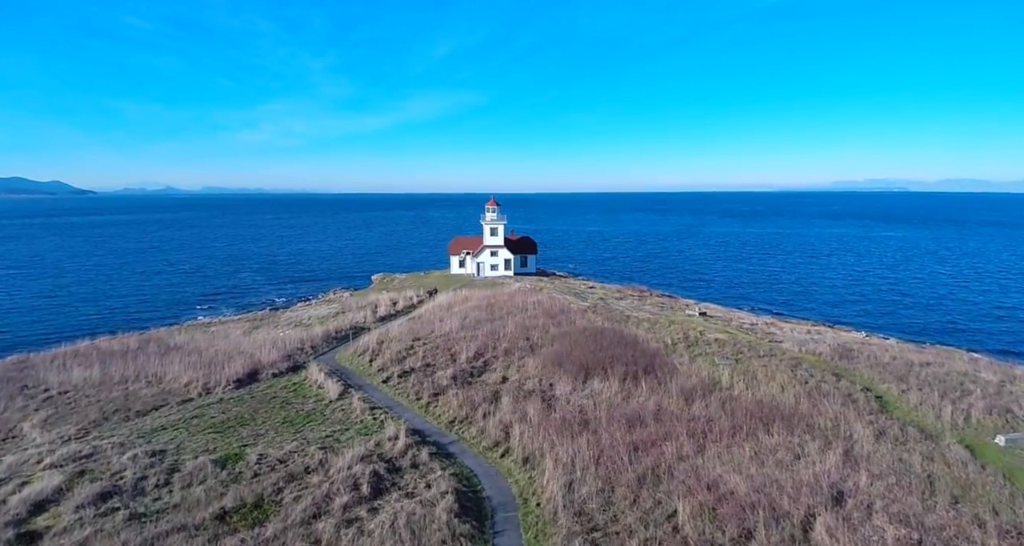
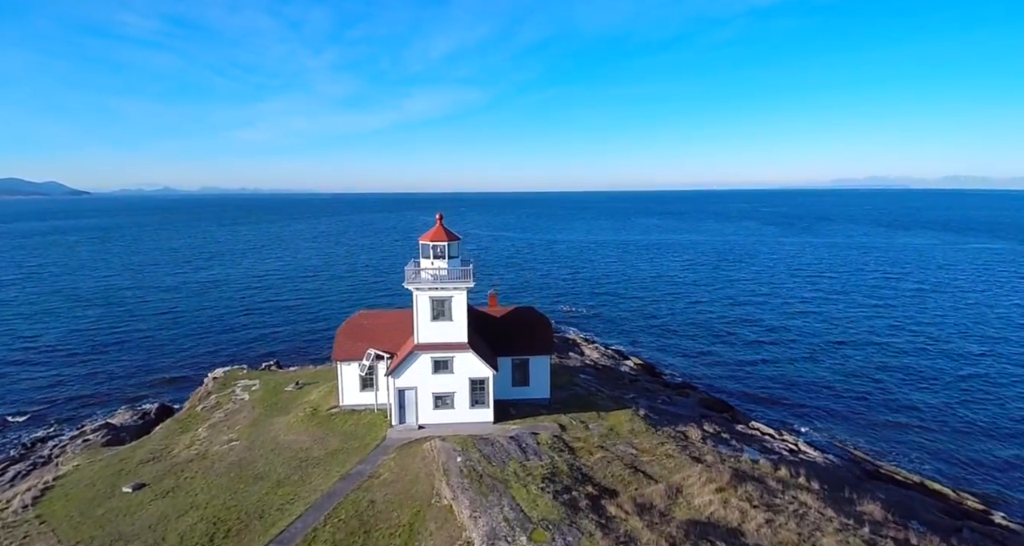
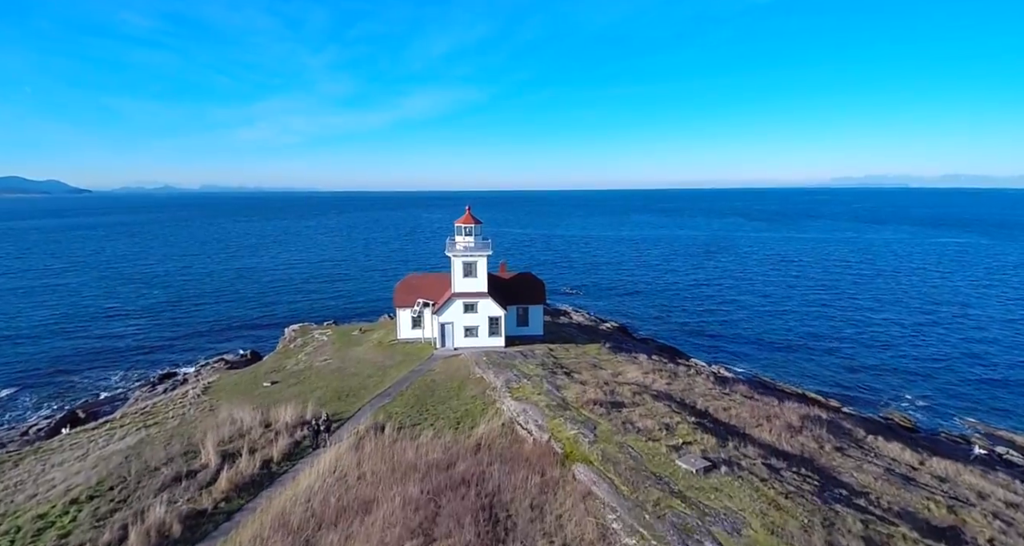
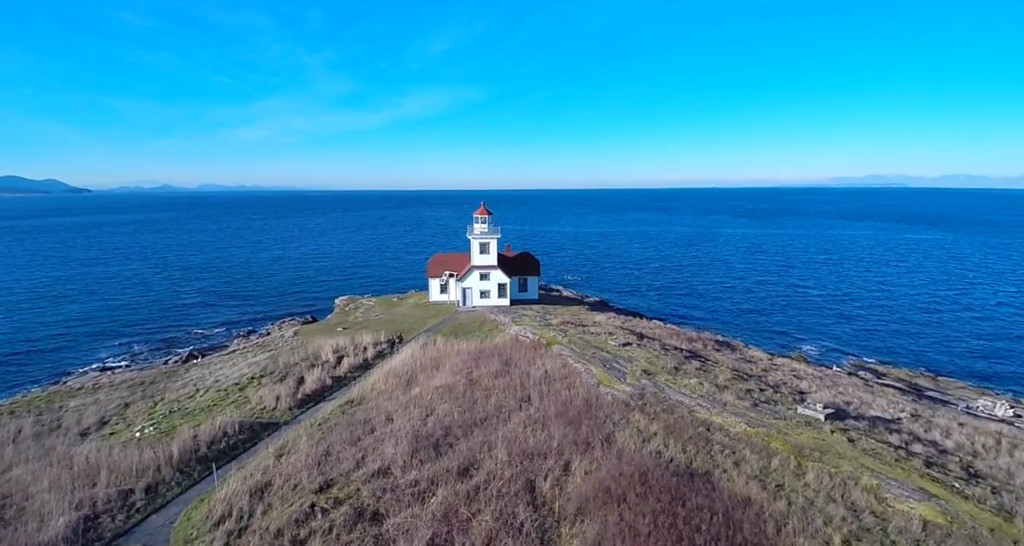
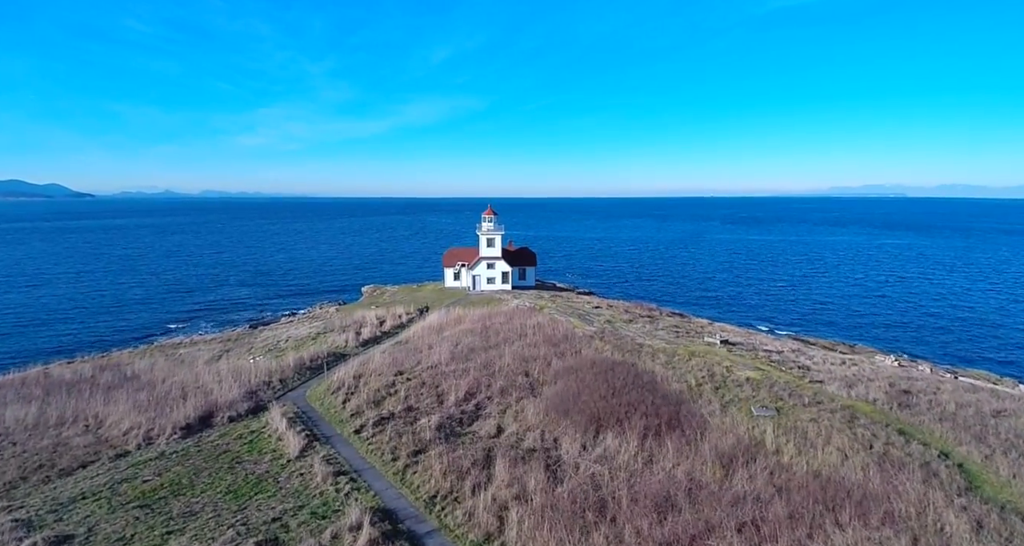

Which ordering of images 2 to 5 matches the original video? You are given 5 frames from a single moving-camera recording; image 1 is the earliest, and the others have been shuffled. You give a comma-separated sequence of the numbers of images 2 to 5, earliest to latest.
5, 4, 3, 2
